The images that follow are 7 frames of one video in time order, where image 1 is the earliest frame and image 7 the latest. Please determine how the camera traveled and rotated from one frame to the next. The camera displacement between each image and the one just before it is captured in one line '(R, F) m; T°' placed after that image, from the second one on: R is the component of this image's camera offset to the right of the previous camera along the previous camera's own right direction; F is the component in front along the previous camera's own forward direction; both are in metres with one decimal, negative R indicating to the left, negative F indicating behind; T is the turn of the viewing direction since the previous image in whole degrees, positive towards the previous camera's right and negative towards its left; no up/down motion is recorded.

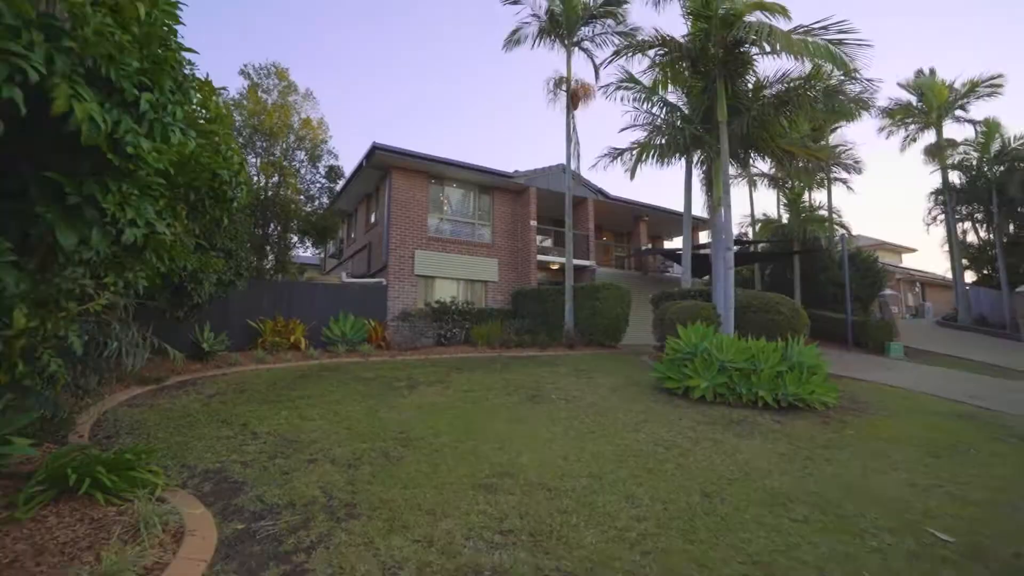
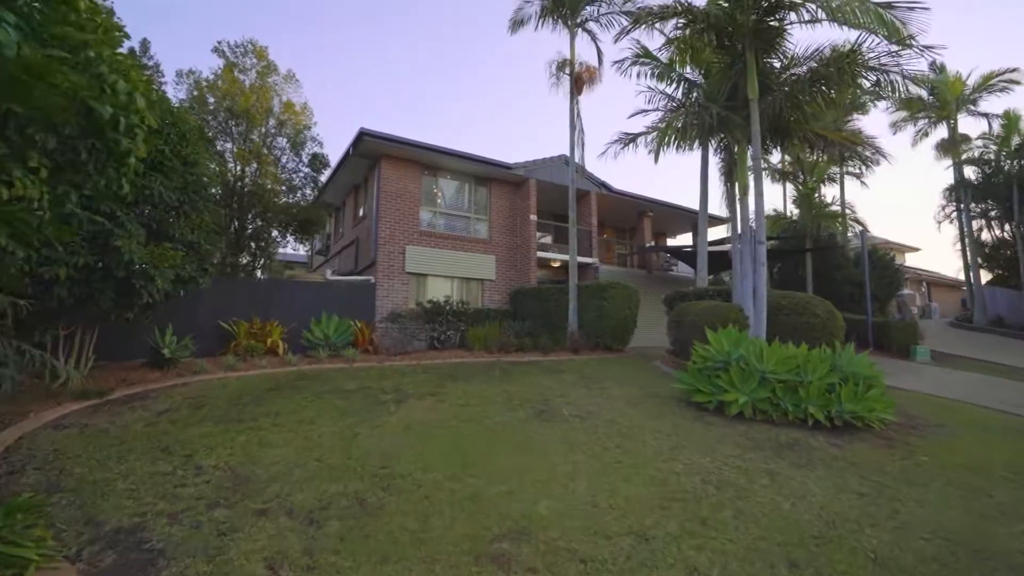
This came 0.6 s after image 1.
(-0.2, +1.3) m; +1°
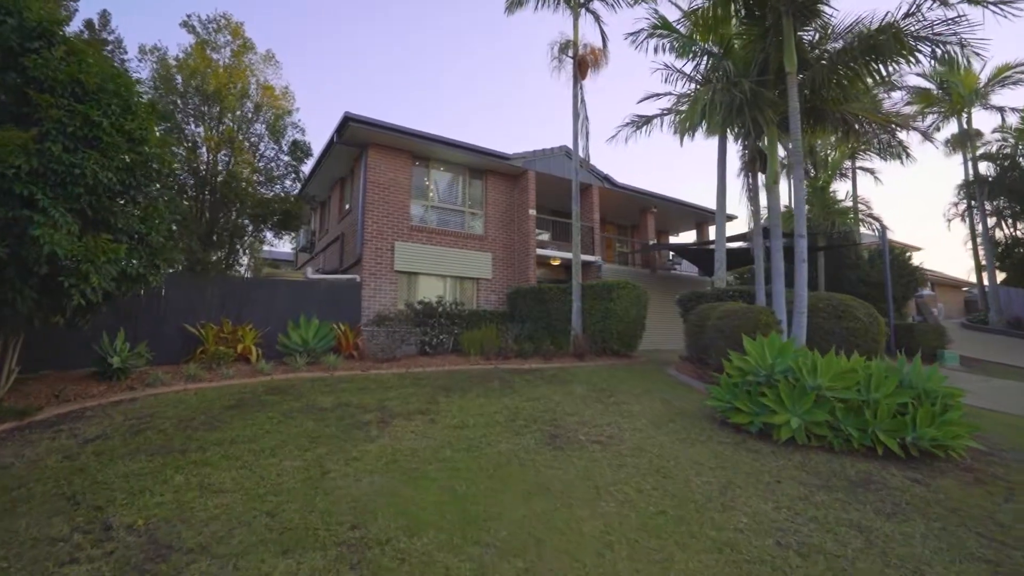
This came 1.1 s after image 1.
(-0.2, +1.3) m; +1°
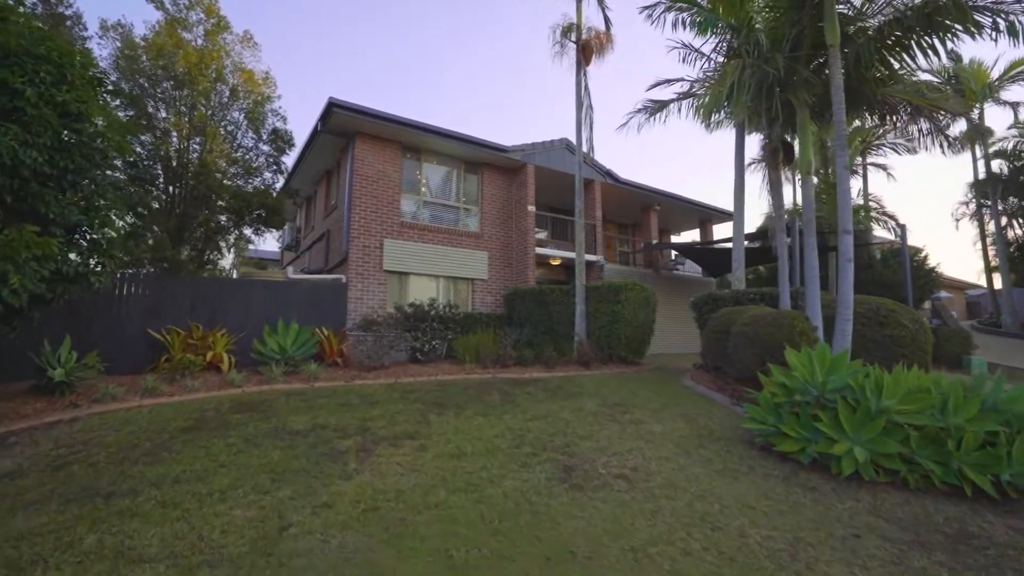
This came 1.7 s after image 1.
(-0.1, +1.1) m; +1°
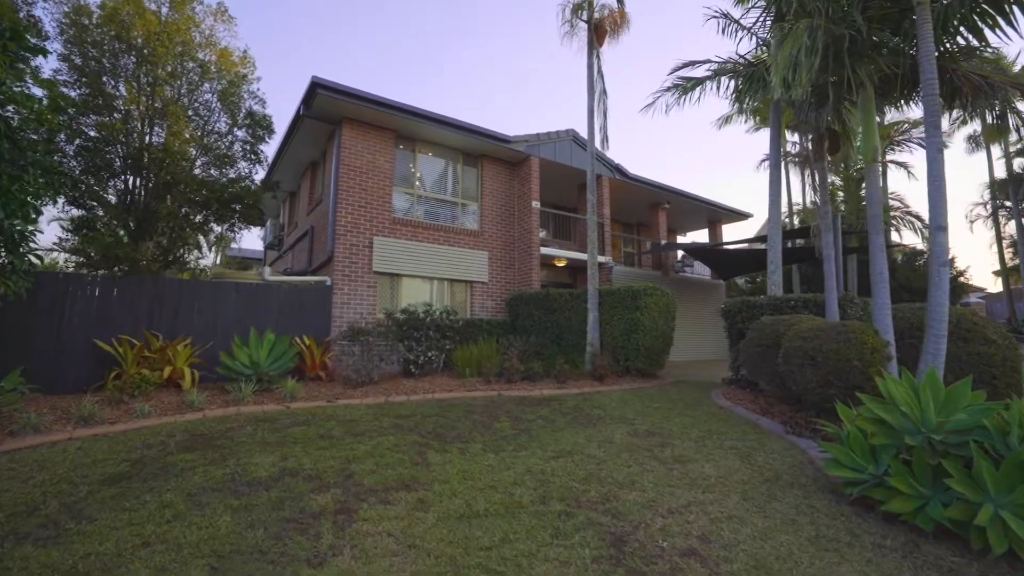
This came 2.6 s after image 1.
(-0.3, +1.4) m; +1°
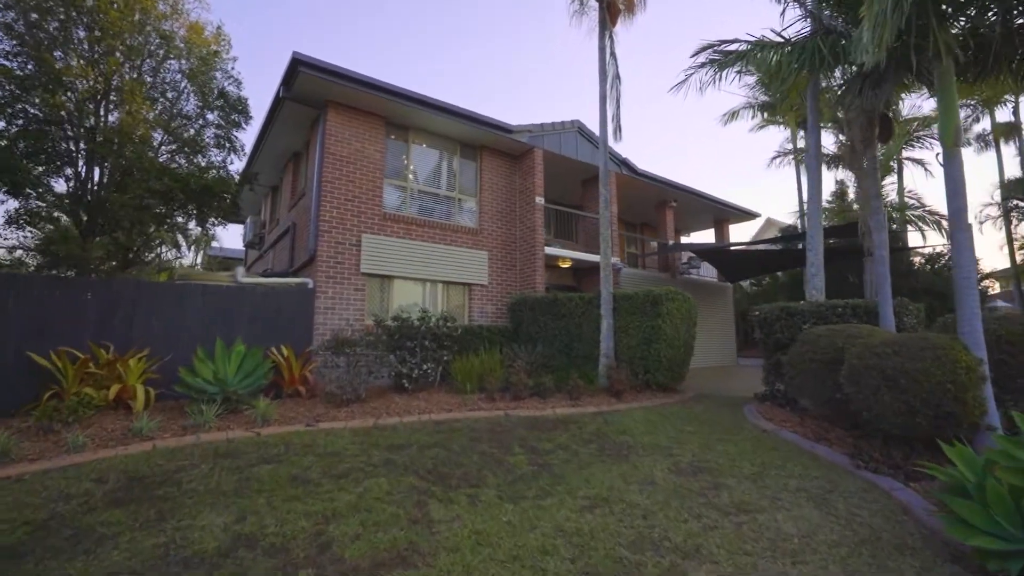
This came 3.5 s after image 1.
(-0.3, +1.2) m; +1°
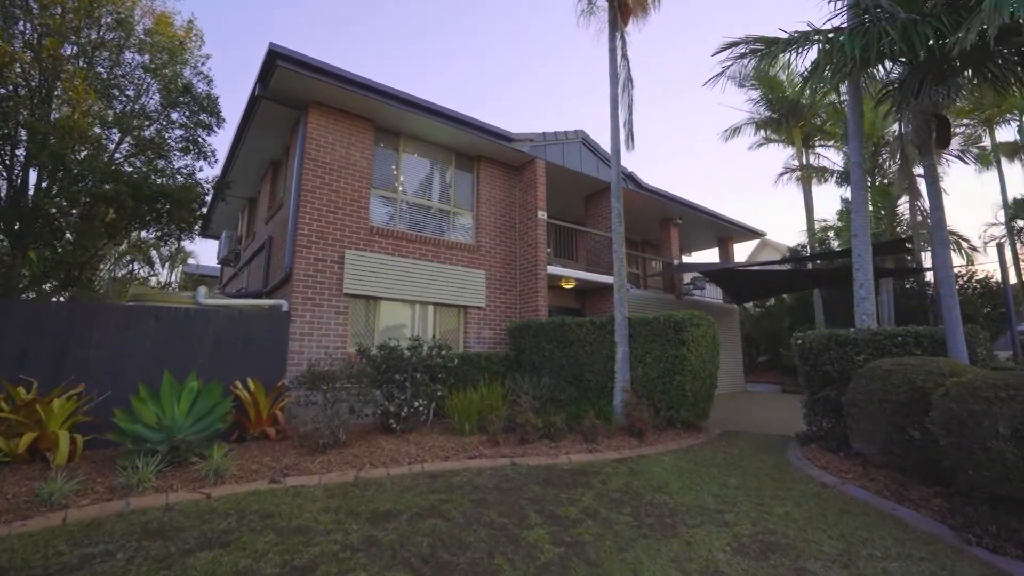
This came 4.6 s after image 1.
(-0.3, +1.3) m; +1°
